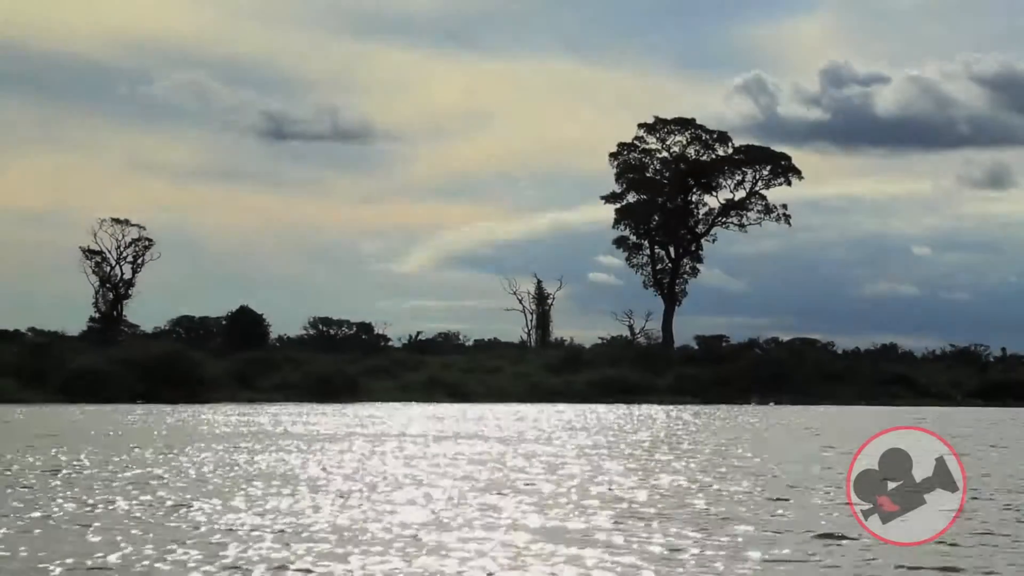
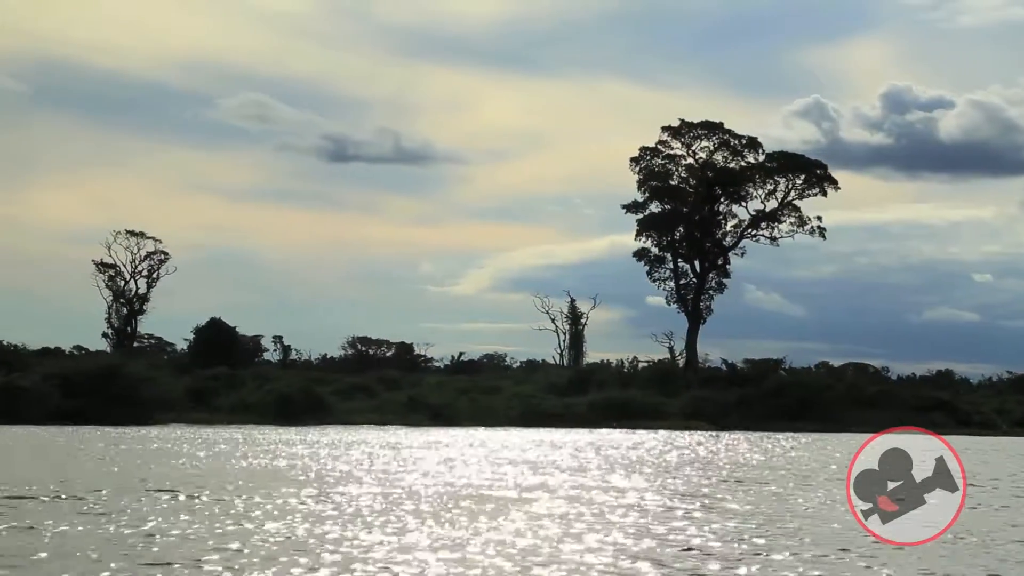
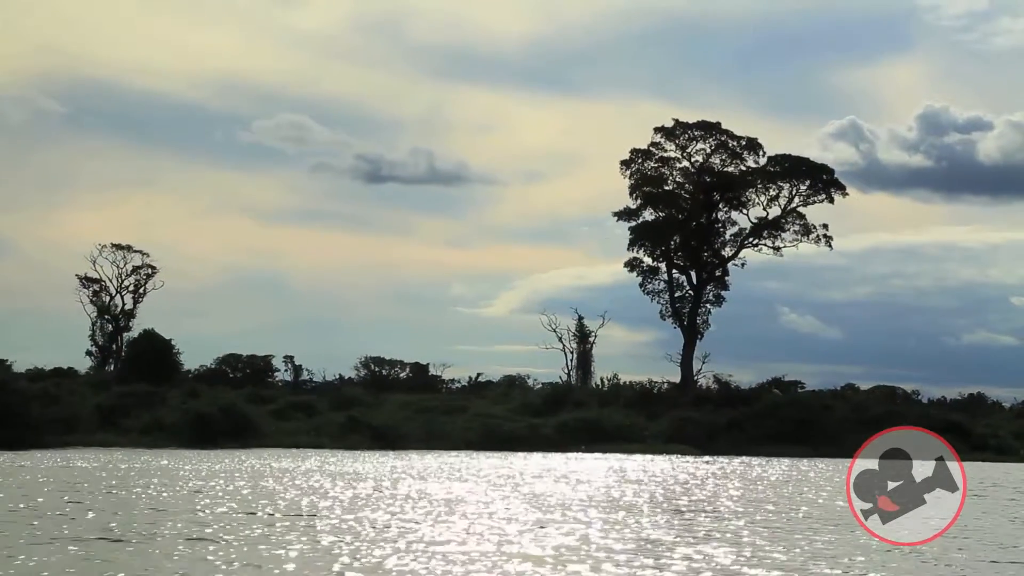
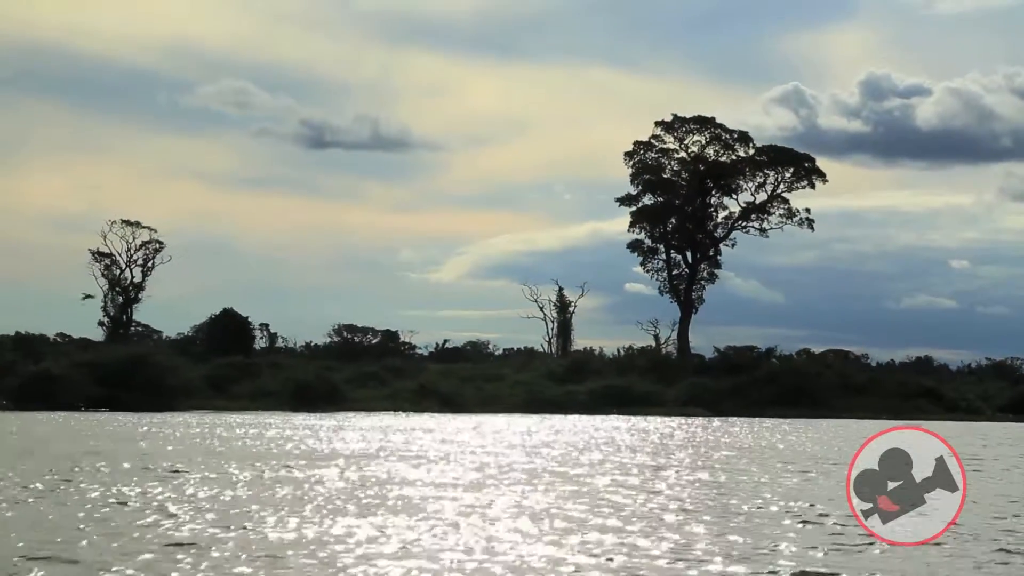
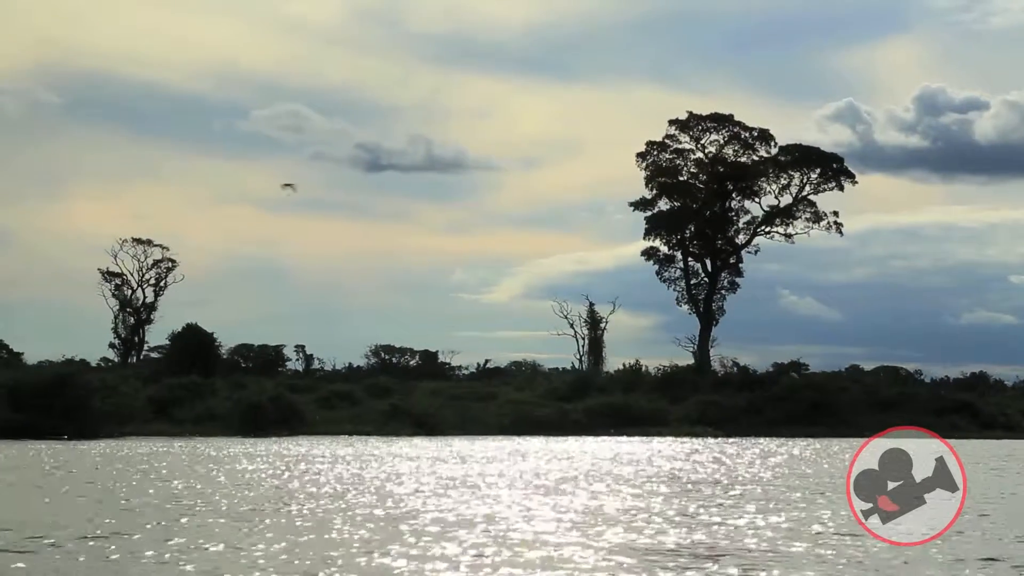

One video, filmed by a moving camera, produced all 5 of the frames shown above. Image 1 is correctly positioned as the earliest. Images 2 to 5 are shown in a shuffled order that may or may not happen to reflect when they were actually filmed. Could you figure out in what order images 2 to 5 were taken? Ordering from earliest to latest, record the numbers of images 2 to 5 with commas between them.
4, 2, 5, 3
